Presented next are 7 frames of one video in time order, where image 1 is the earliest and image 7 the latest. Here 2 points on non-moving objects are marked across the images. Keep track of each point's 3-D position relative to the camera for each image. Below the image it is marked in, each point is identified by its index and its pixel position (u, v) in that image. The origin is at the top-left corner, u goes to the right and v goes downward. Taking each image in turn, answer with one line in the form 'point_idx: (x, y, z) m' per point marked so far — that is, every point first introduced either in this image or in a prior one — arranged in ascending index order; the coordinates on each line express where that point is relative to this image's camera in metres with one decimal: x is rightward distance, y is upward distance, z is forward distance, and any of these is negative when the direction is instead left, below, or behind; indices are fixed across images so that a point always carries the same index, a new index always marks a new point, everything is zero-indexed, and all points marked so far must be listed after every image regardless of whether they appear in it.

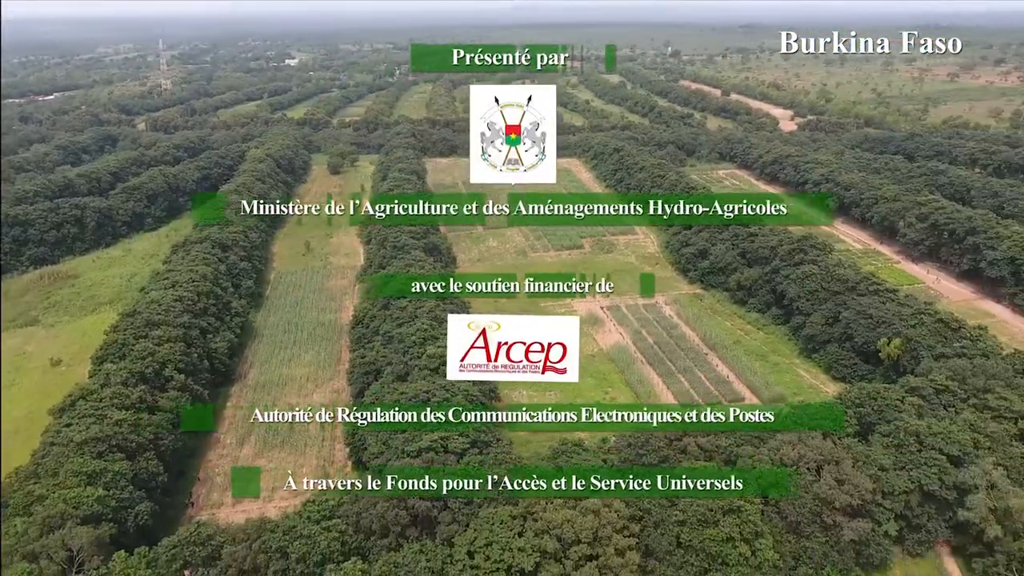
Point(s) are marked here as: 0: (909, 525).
0: (+9.1, -5.4, +14.8) m
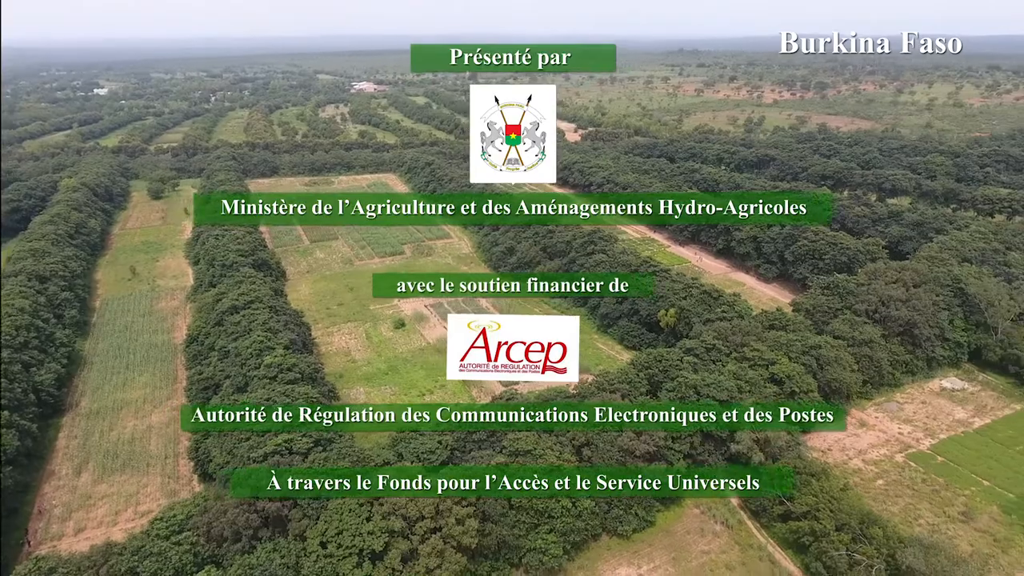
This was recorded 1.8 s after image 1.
0: (+5.0, -4.8, +18.0) m
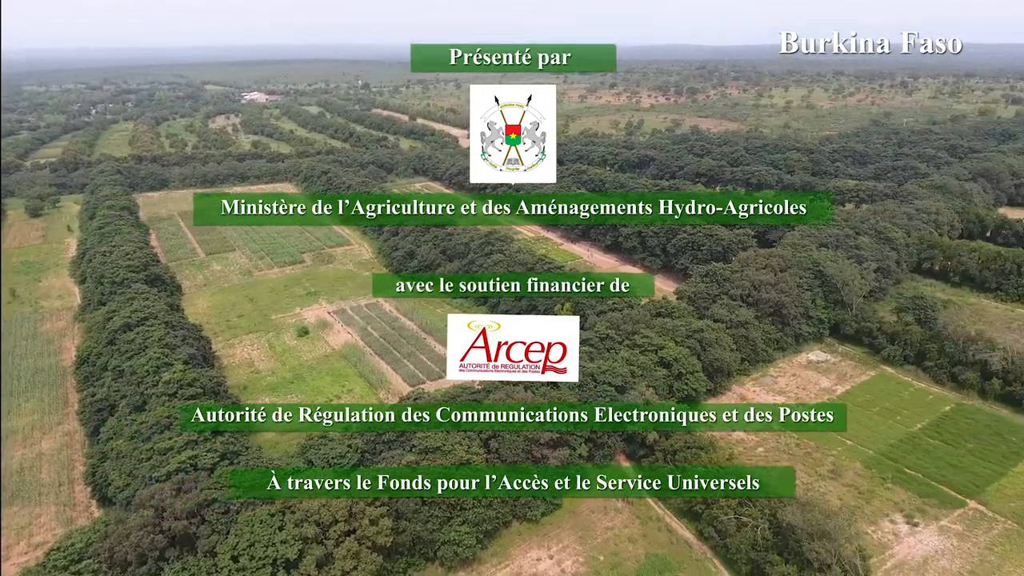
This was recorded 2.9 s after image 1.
0: (+2.5, -4.6, +19.2) m
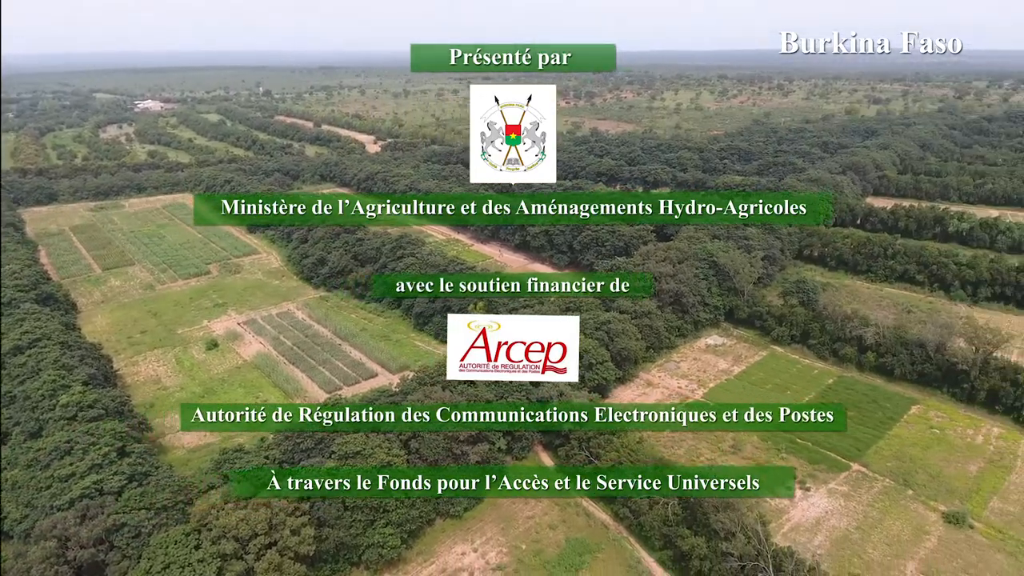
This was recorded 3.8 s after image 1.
0: (0.0, -4.5, +19.9) m
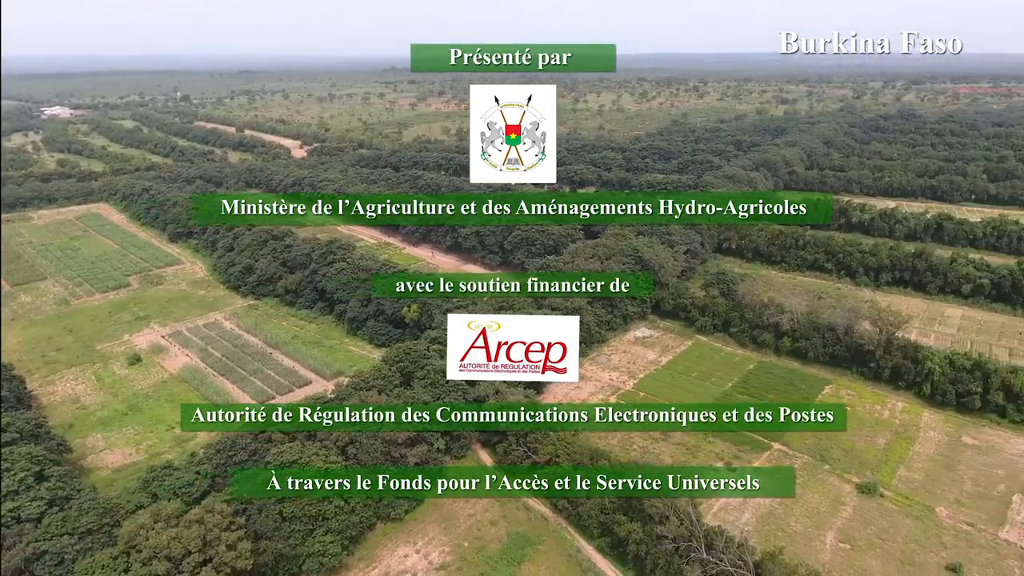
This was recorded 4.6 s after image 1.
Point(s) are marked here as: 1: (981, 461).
0: (-1.8, -4.6, +20.0) m
1: (+14.2, -5.2, +19.7) m
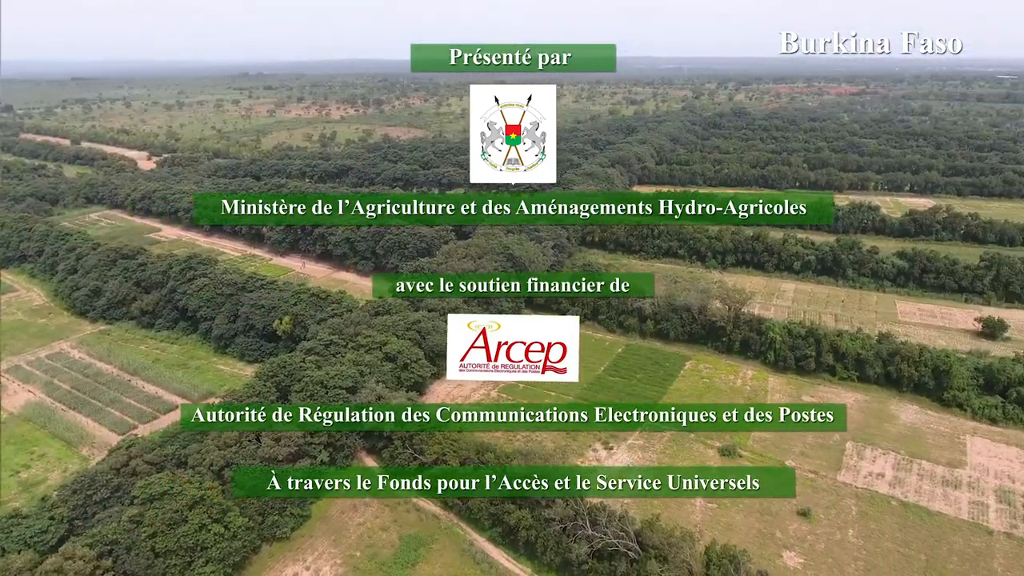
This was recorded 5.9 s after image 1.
0: (-5.3, -4.8, +19.7) m
1: (+10.5, -4.3, +22.4) m
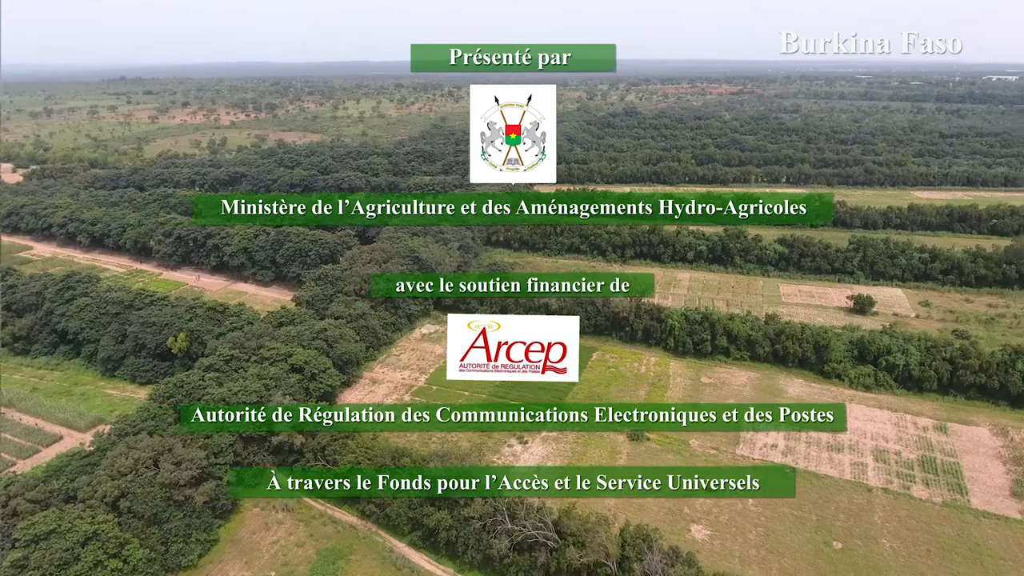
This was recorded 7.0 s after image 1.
0: (-7.8, -5.2, +18.9) m
1: (+7.4, -3.9, +23.8) m
